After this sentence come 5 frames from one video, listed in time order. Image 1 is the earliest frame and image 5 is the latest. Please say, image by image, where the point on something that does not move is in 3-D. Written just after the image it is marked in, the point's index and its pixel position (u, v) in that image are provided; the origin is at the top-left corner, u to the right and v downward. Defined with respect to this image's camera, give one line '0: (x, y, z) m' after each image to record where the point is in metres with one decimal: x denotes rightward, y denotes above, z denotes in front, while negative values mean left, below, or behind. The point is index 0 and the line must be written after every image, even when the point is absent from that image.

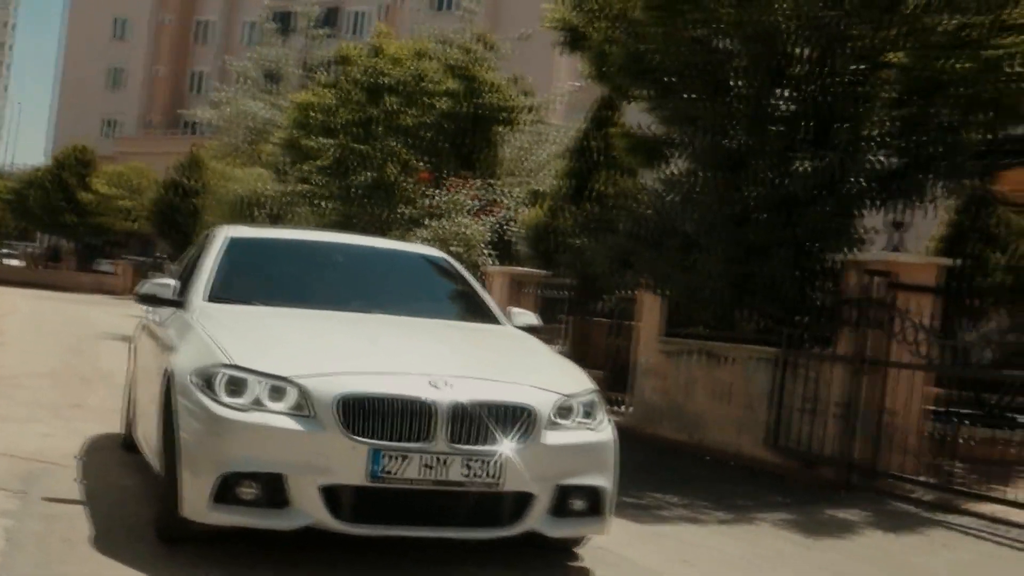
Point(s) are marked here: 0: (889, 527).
0: (+2.2, -1.4, +7.6) m
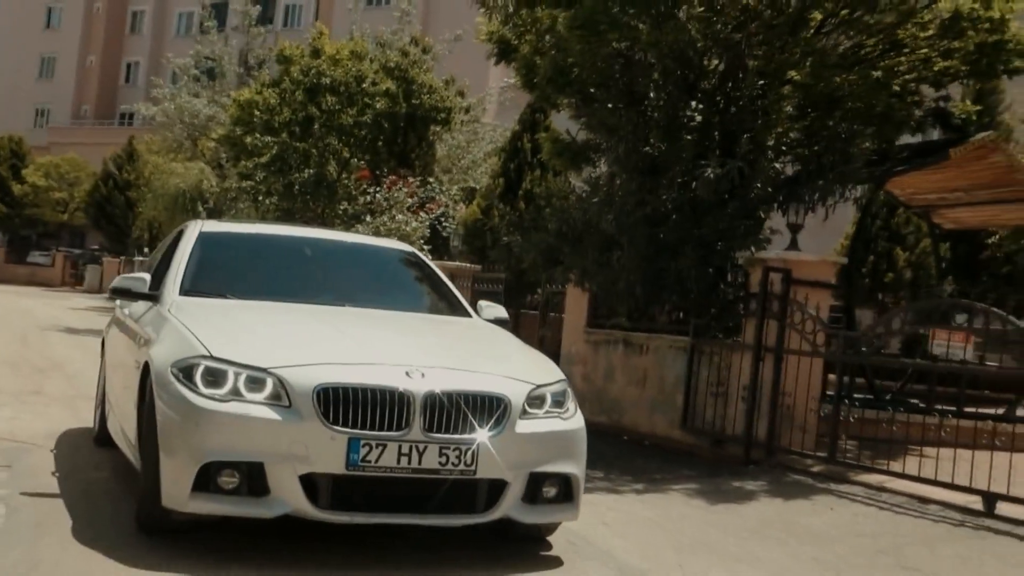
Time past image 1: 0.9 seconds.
0: (+1.8, -1.4, +8.6) m
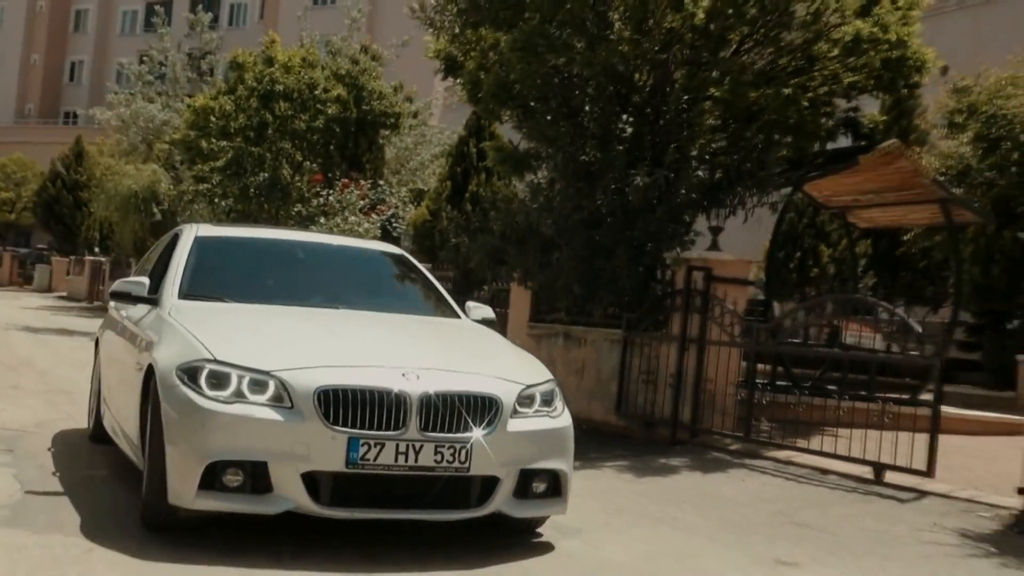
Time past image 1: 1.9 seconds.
0: (+1.4, -1.3, +9.6) m
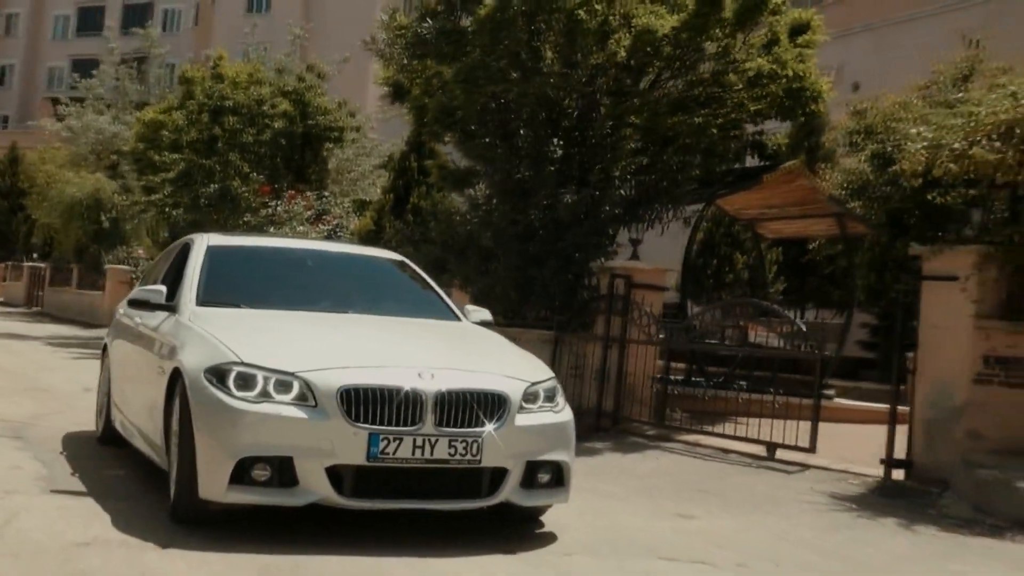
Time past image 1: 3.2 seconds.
0: (+1.0, -1.4, +11.1) m
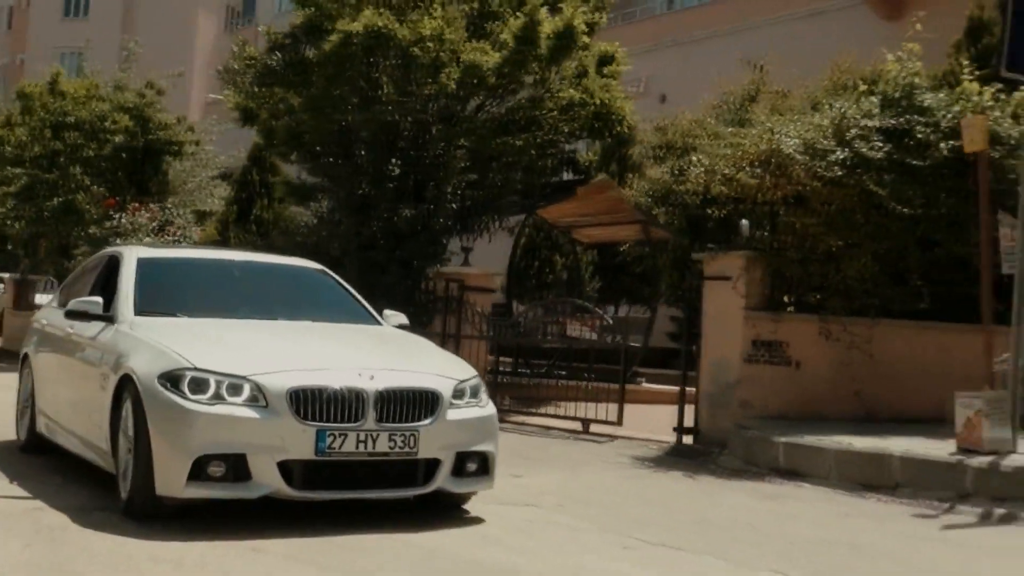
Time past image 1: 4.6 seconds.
0: (-0.5, -1.4, +12.8) m
